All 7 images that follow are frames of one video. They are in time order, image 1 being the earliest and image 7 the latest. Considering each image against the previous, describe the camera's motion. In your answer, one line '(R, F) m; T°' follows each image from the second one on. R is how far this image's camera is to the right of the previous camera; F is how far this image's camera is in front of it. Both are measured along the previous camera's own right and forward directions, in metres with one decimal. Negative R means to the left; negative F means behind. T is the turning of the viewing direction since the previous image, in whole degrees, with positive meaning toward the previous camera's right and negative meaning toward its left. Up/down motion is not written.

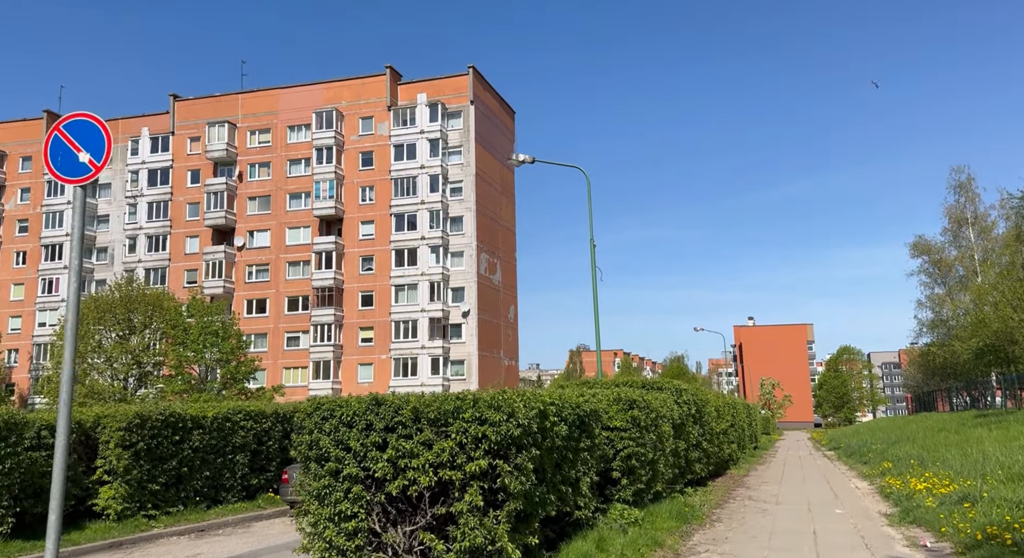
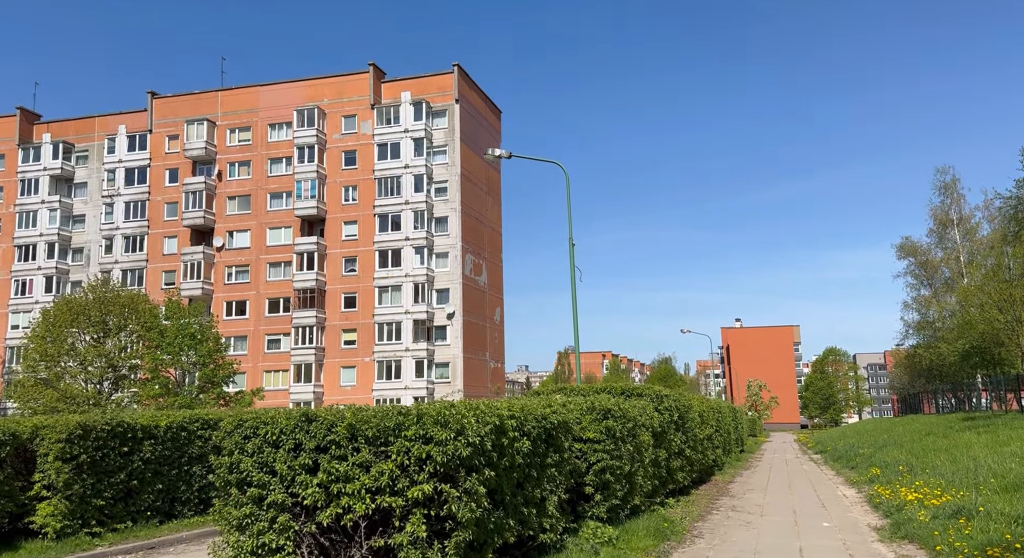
(+0.2, +0.6) m; +1°
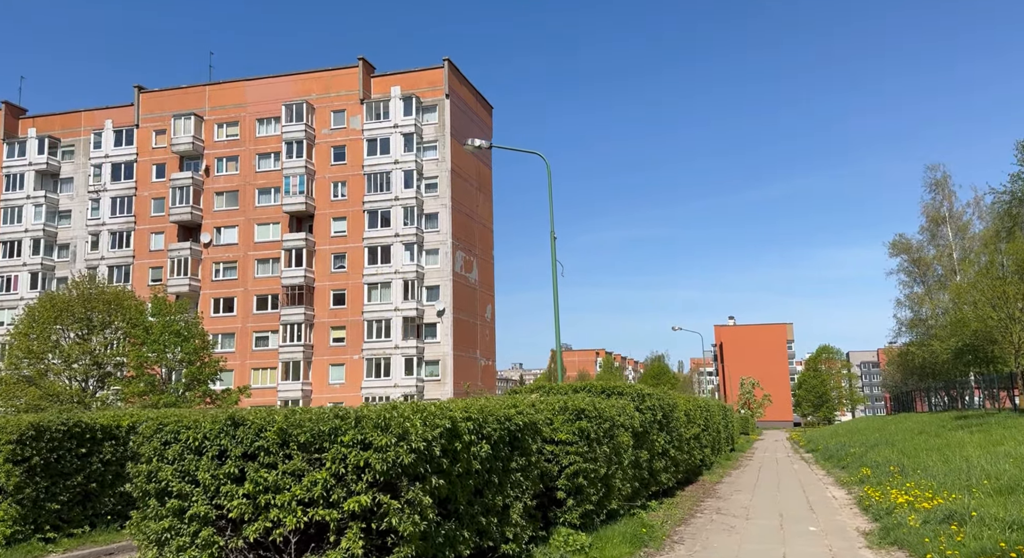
(+0.2, +0.4) m; 0°
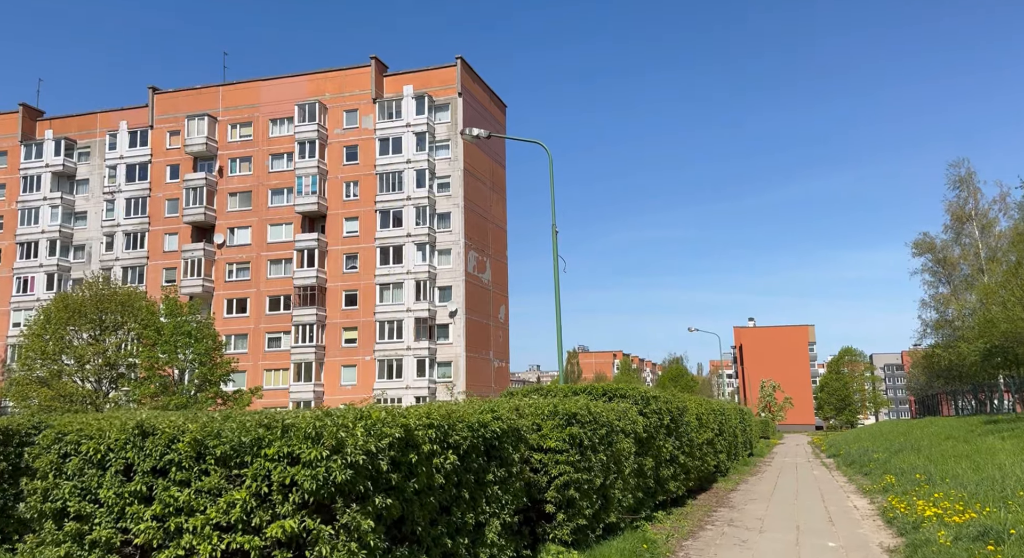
(+0.3, +0.6) m; -1°
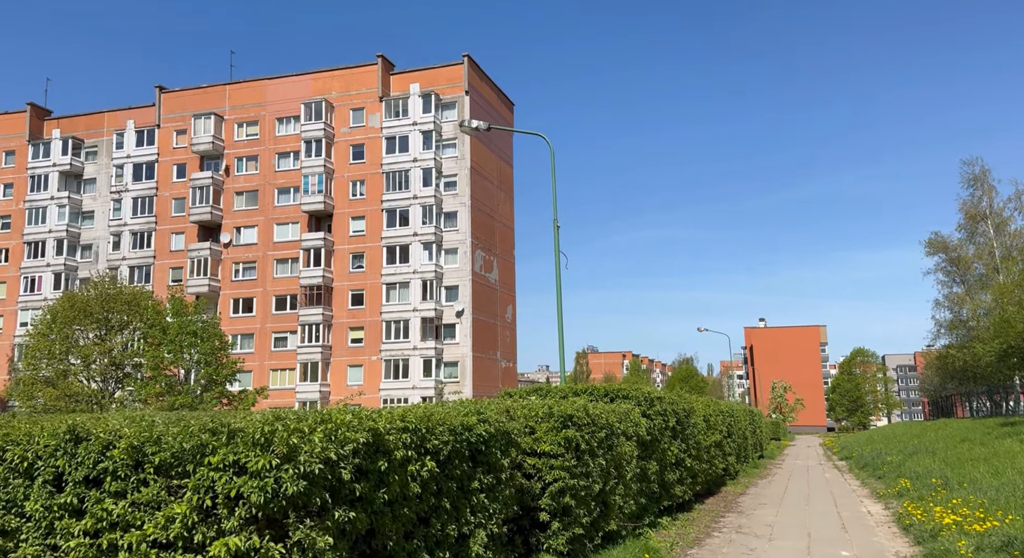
(+0.1, +0.4) m; -1°
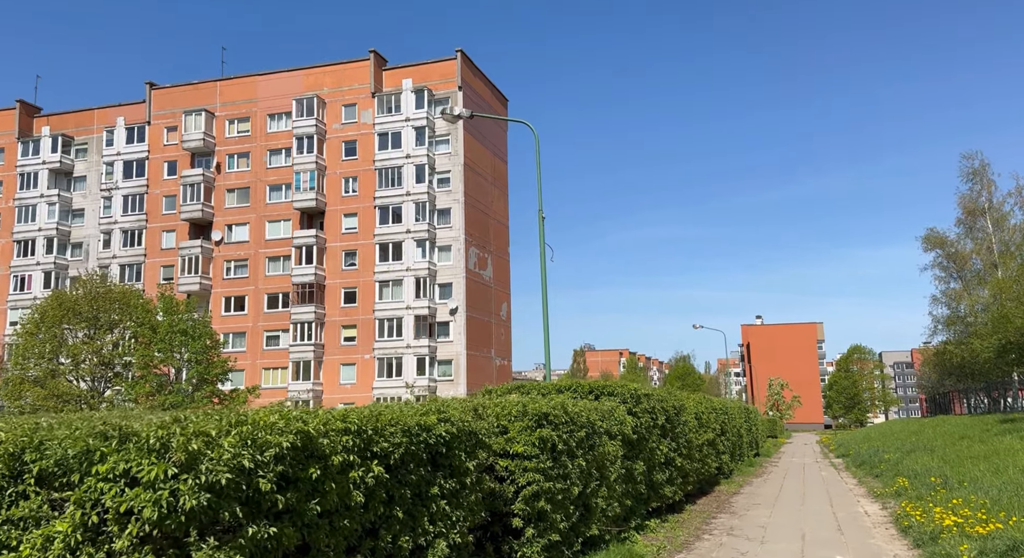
(+0.2, +0.4) m; 0°
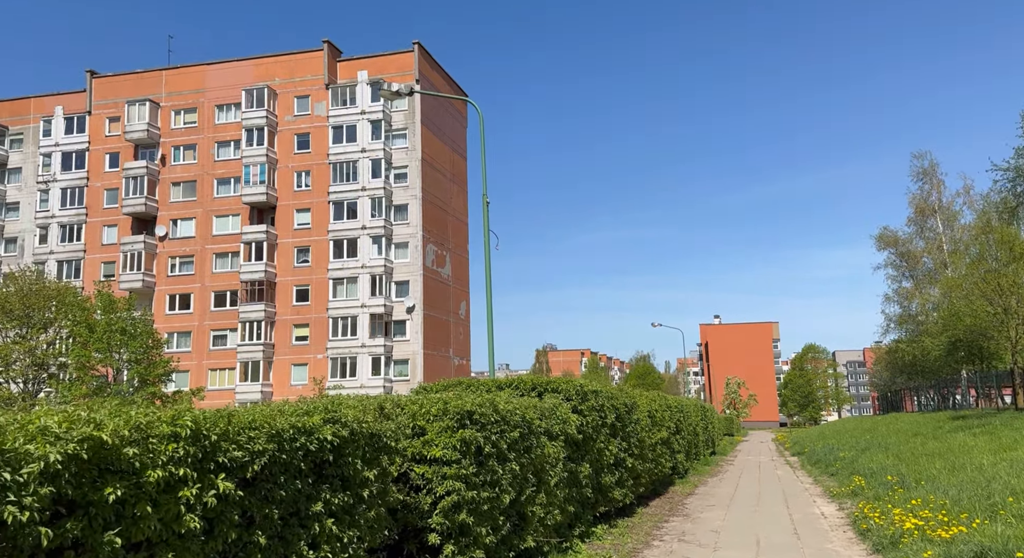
(+0.2, +0.7) m; +3°
